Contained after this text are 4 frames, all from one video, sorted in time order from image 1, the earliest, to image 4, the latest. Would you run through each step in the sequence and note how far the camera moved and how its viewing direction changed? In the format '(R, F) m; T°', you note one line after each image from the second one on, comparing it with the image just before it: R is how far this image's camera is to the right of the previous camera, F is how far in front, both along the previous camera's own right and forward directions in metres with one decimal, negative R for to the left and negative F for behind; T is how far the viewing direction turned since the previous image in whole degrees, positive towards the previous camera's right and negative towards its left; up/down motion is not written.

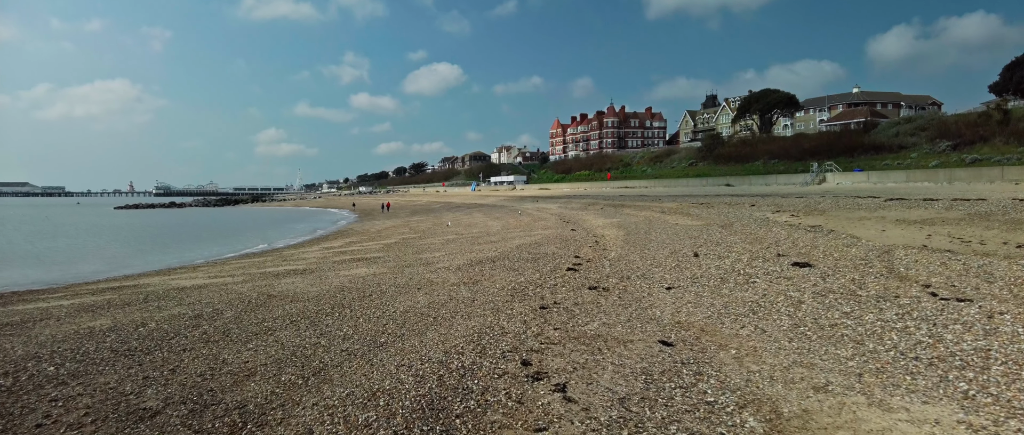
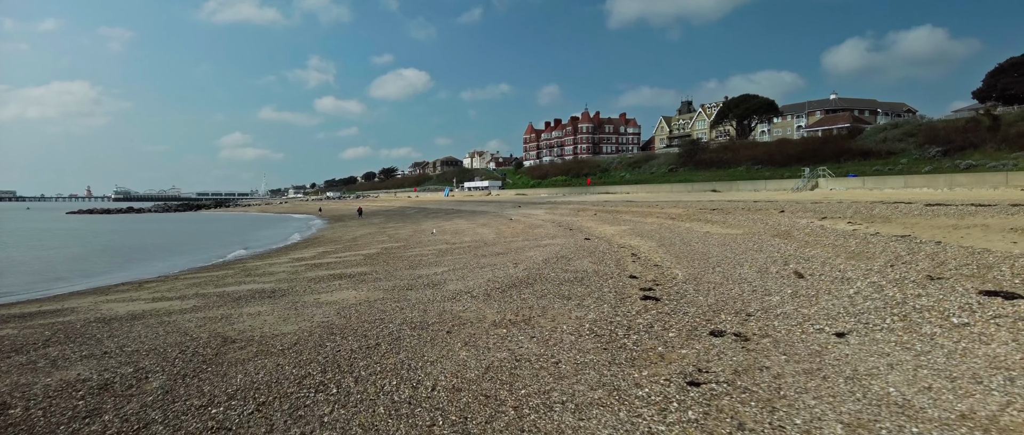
(-1.1, +3.2) m; +3°
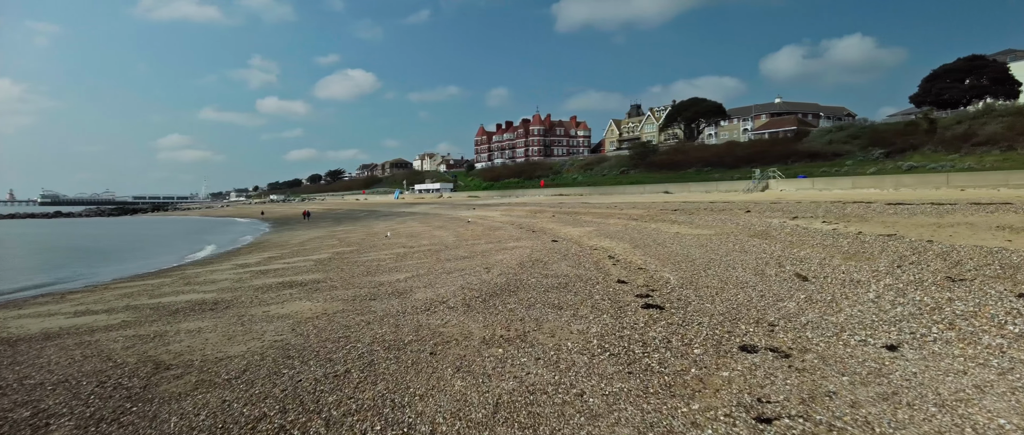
(-0.4, +1.0) m; +4°
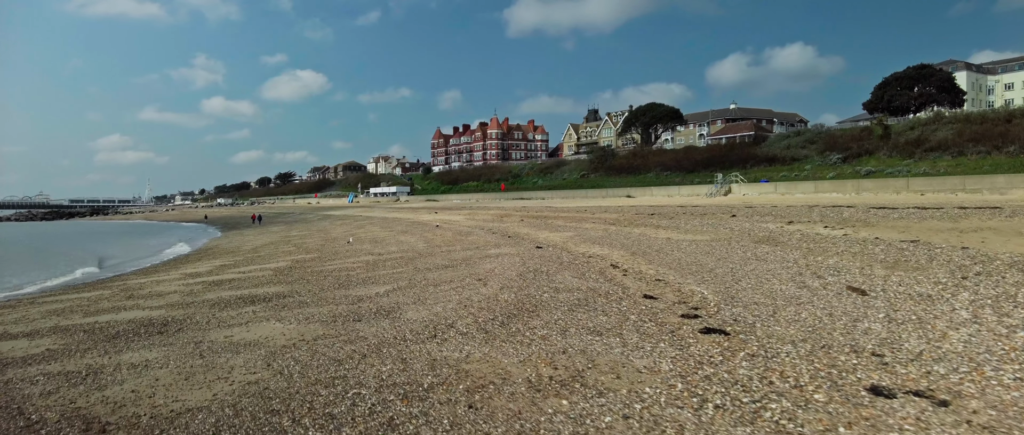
(-0.7, +1.4) m; +4°
